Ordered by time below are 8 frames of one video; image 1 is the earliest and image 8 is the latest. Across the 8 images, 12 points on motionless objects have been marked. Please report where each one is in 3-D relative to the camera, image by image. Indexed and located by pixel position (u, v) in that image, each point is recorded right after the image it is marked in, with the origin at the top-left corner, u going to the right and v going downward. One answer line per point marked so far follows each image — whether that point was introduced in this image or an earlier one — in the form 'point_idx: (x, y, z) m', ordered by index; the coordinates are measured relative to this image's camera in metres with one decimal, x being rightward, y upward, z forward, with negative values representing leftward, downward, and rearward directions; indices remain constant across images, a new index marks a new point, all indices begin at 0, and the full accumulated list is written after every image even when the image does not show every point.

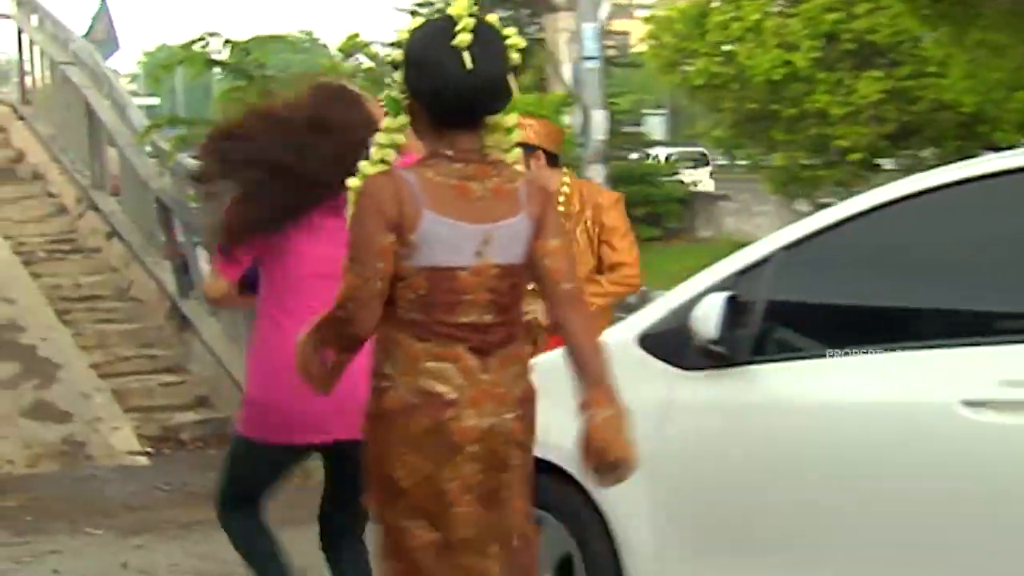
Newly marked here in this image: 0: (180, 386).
0: (-1.7, -0.5, +8.2) m
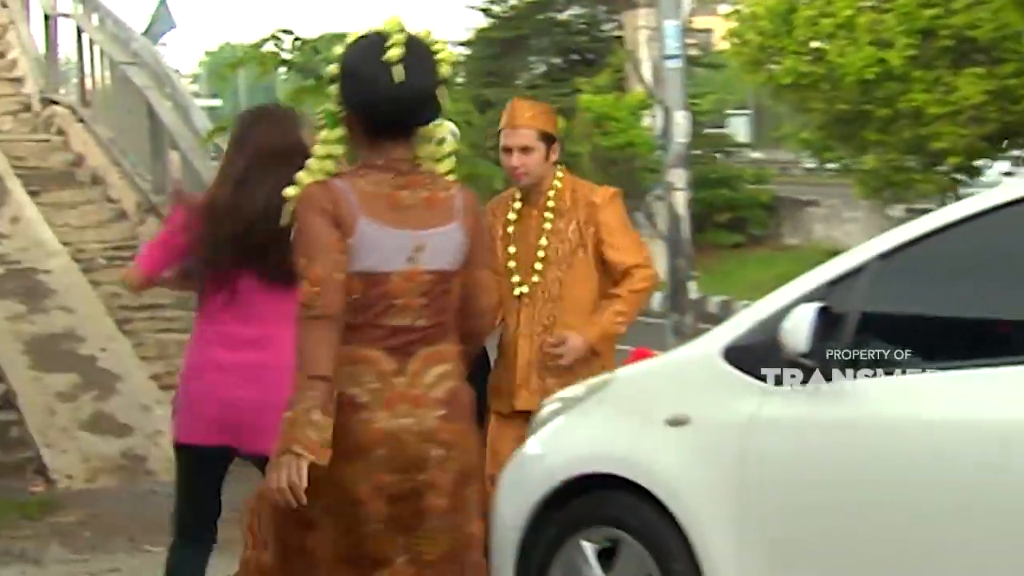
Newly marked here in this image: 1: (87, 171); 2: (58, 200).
0: (-1.4, -0.6, +7.9) m
1: (-2.9, +0.8, +10.7) m
2: (-3.0, +0.6, +10.2) m
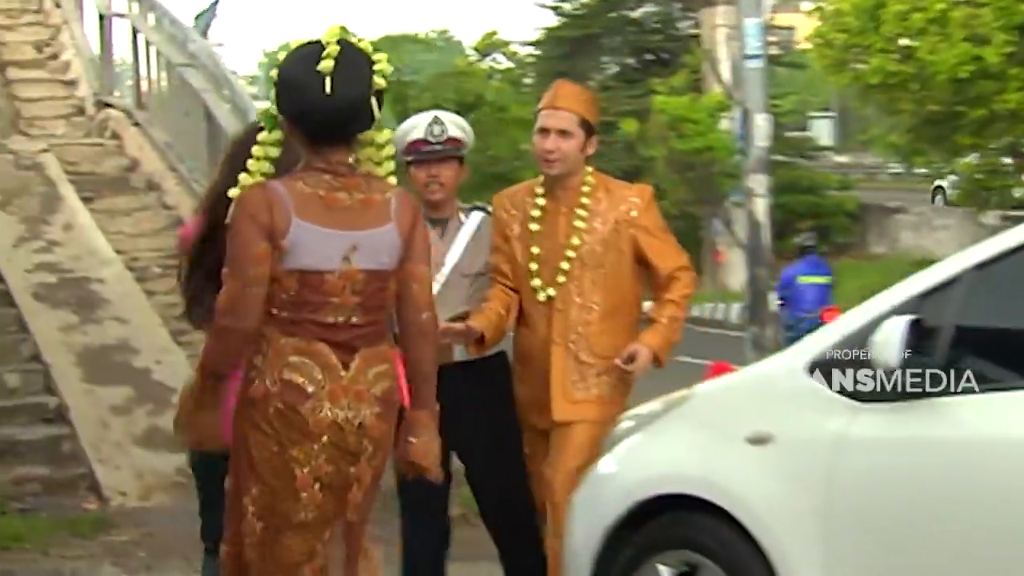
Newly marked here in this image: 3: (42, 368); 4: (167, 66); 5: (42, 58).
0: (-1.0, -0.6, +7.6) m
1: (-2.5, +0.7, +10.4) m
2: (-2.6, +0.5, +10.0) m
3: (-2.3, -0.4, +7.6) m
4: (-2.3, +1.5, +10.1) m
5: (-3.7, +1.9, +11.8) m
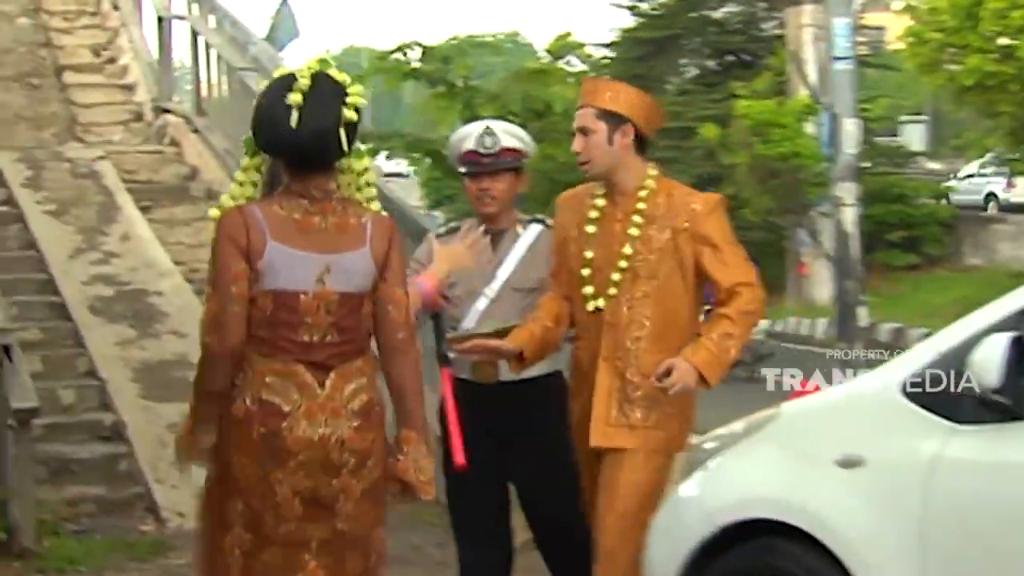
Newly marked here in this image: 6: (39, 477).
0: (-0.7, -0.7, +7.3) m
1: (-2.0, +0.6, +10.2) m
2: (-2.1, +0.4, +9.7) m
3: (-1.9, -0.5, +7.3) m
4: (-1.8, +1.4, +9.9) m
5: (-3.2, +1.8, +11.7) m
6: (-2.1, -0.8, +6.8) m
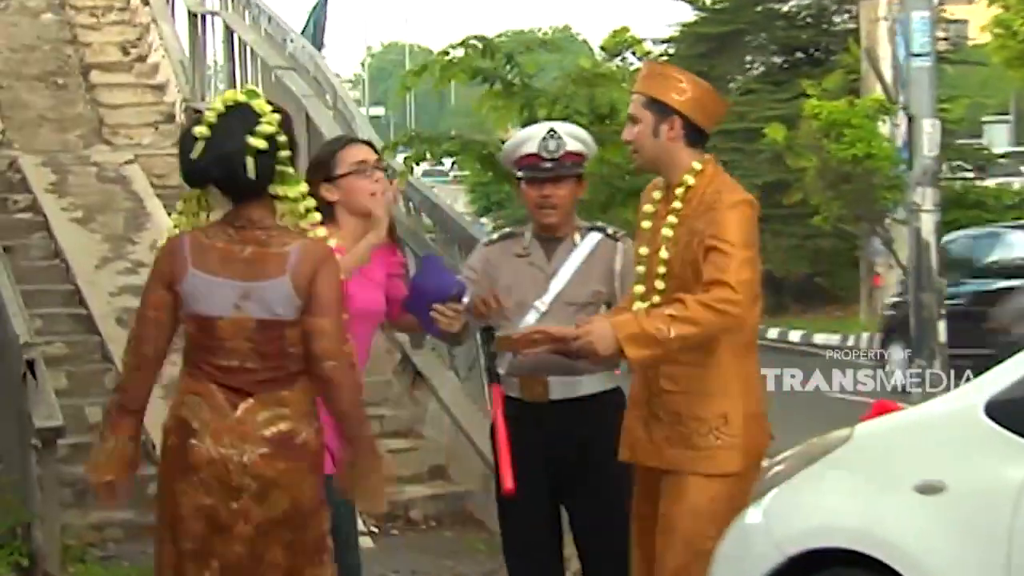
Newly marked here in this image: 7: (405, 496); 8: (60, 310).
0: (-0.4, -0.7, +6.9) m
1: (-1.7, +0.6, +9.8) m
2: (-1.8, +0.4, +9.3) m
3: (-1.7, -0.5, +6.9) m
4: (-1.5, +1.4, +9.5) m
5: (-2.8, +1.7, +11.3) m
6: (-1.8, -0.9, +6.4) m
7: (-0.4, -0.9, +6.6) m
8: (-2.2, -0.1, +7.5) m
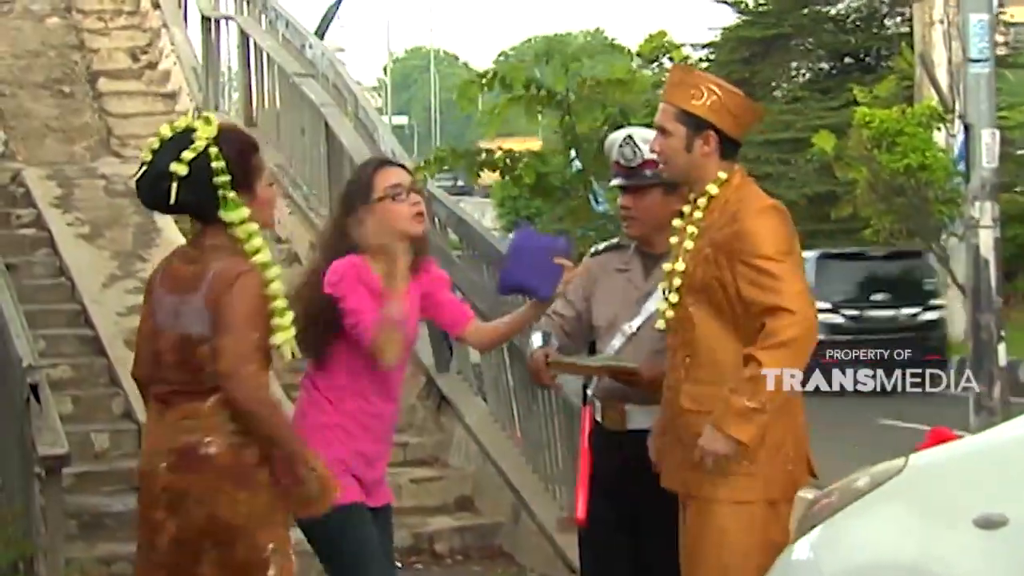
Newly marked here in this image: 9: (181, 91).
0: (-0.3, -0.8, +6.5) m
1: (-1.5, +0.5, +9.5) m
2: (-1.7, +0.3, +9.0) m
3: (-1.6, -0.6, +6.6) m
4: (-1.4, +1.3, +9.2) m
5: (-2.7, +1.6, +11.0) m
6: (-1.7, -0.9, +6.0) m
7: (-0.3, -1.0, +6.2) m
8: (-2.0, -0.2, +7.2) m
9: (-2.3, +1.4, +10.6) m
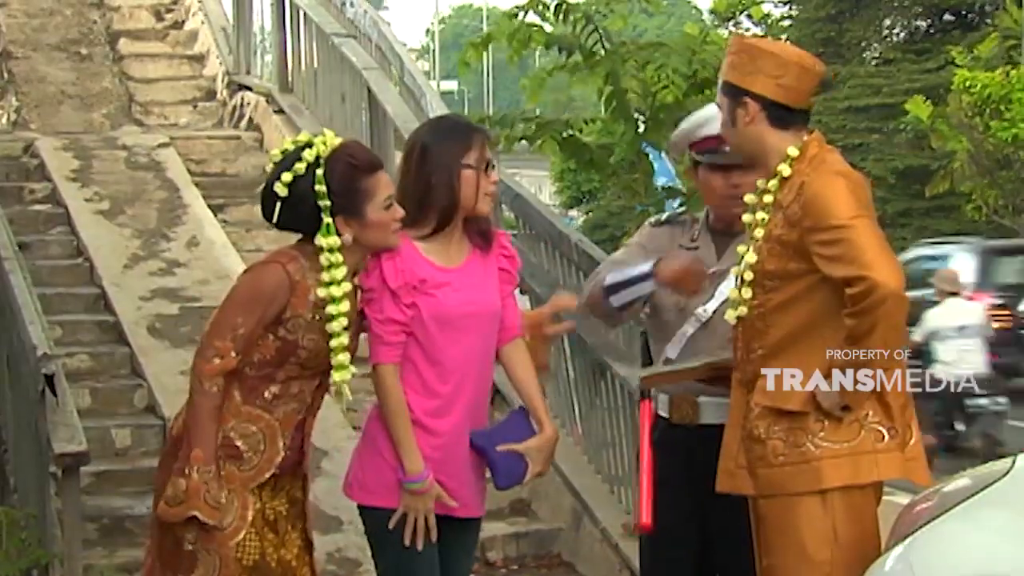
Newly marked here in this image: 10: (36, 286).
0: (-0.1, -0.7, +5.9) m
1: (-1.2, +0.6, +8.9) m
2: (-1.4, +0.4, +8.5) m
3: (-1.4, -0.5, +6.0) m
4: (-1.1, +1.4, +8.6) m
5: (-2.3, +1.7, +10.5) m
6: (-1.5, -0.9, +5.5) m
7: (-0.1, -0.9, +5.6) m
8: (-1.8, -0.1, +6.6) m
9: (-2.0, +1.5, +10.1) m
10: (-2.1, 0.0, +6.8) m
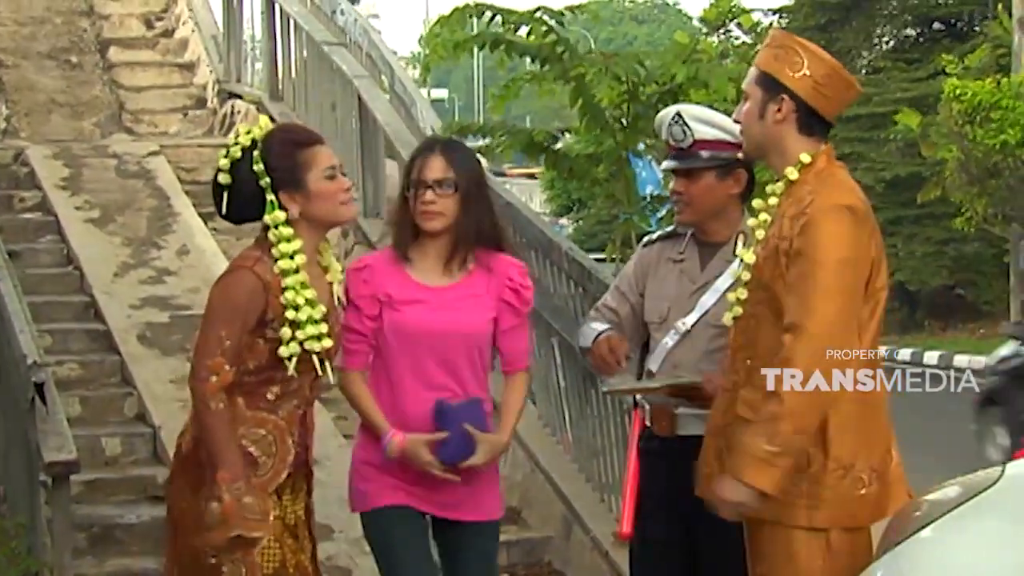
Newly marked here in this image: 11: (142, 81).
0: (-0.1, -0.8, +5.9) m
1: (-1.3, +0.5, +8.9) m
2: (-1.4, +0.3, +8.4) m
3: (-1.4, -0.6, +6.0) m
4: (-1.1, +1.3, +8.6) m
5: (-2.4, +1.6, +10.4) m
6: (-1.5, -0.9, +5.5) m
7: (-0.1, -0.9, +5.6) m
8: (-1.8, -0.2, +6.6) m
9: (-2.0, +1.4, +10.1) m
10: (-2.1, 0.0, +6.8) m
11: (-2.3, +1.3, +9.9) m
